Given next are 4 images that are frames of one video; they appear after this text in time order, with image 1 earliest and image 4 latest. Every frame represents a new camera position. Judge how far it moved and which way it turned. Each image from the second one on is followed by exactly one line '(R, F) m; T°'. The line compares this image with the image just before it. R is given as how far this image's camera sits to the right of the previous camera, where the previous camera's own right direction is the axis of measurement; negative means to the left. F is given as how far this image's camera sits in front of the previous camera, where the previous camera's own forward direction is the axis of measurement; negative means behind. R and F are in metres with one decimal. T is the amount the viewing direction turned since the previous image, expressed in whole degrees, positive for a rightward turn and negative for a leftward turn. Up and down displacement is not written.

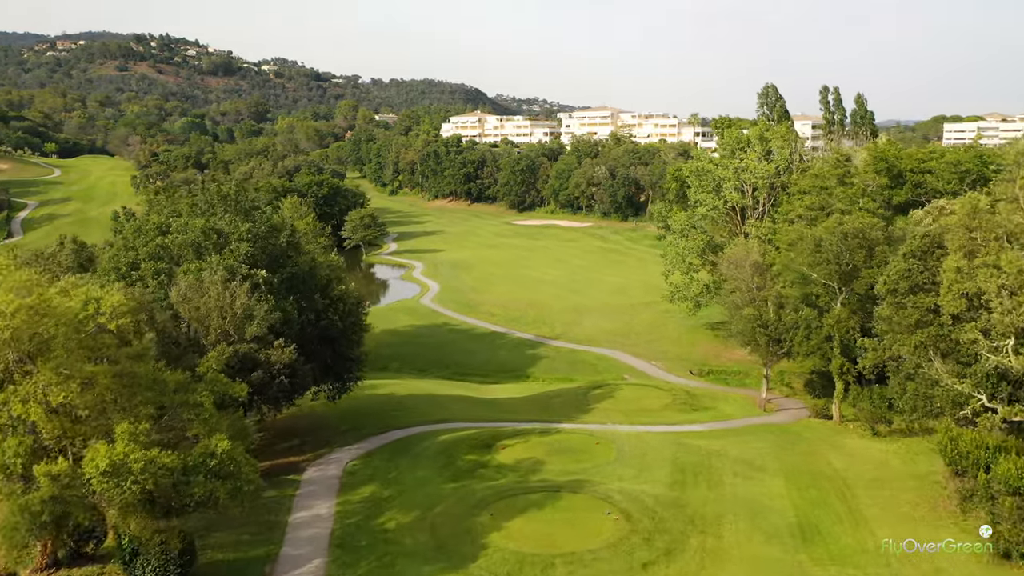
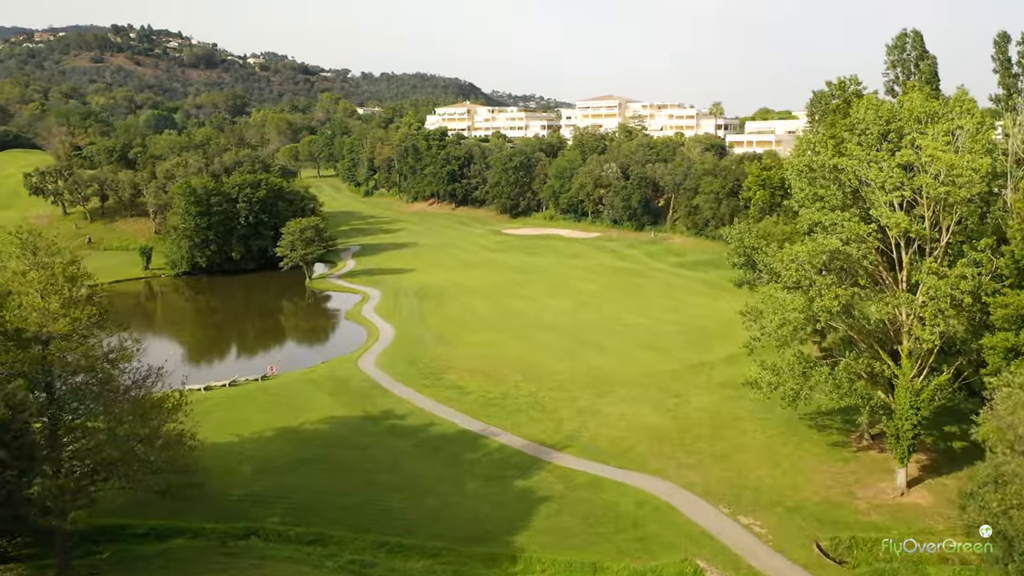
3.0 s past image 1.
(+0.7, +20.9) m; 0°
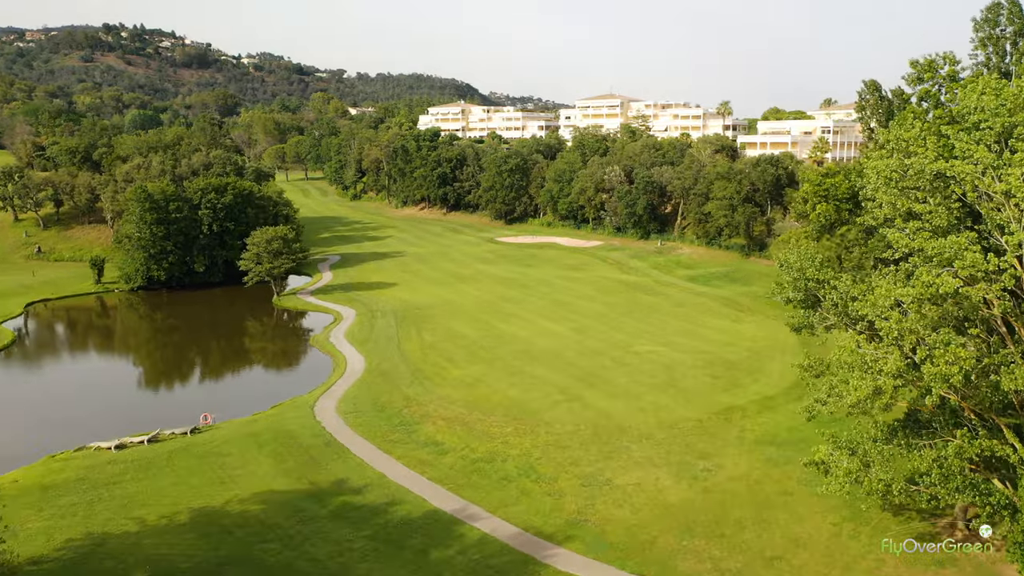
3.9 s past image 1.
(+0.4, +7.5) m; 0°
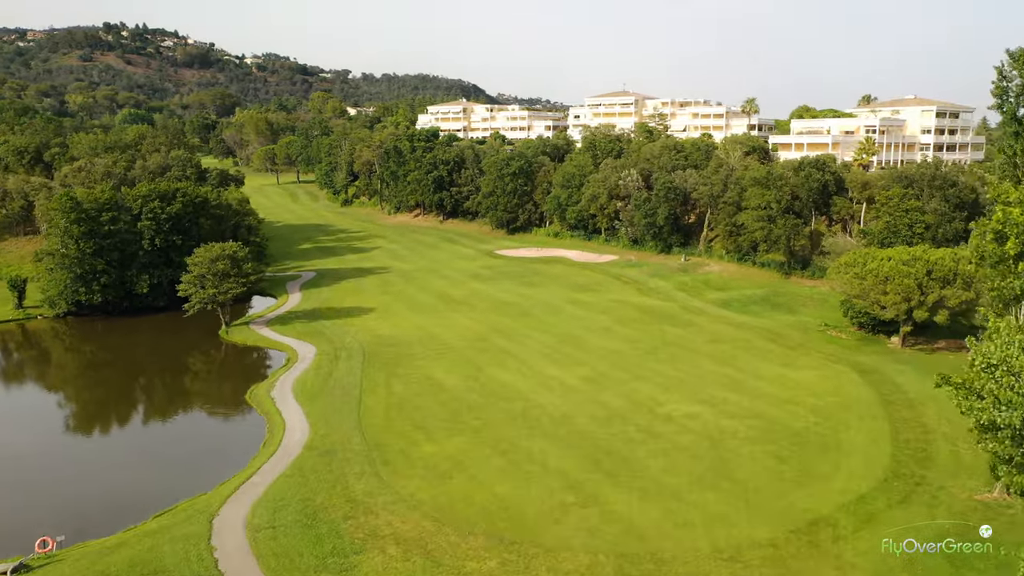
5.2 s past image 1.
(+0.6, +10.9) m; -1°
